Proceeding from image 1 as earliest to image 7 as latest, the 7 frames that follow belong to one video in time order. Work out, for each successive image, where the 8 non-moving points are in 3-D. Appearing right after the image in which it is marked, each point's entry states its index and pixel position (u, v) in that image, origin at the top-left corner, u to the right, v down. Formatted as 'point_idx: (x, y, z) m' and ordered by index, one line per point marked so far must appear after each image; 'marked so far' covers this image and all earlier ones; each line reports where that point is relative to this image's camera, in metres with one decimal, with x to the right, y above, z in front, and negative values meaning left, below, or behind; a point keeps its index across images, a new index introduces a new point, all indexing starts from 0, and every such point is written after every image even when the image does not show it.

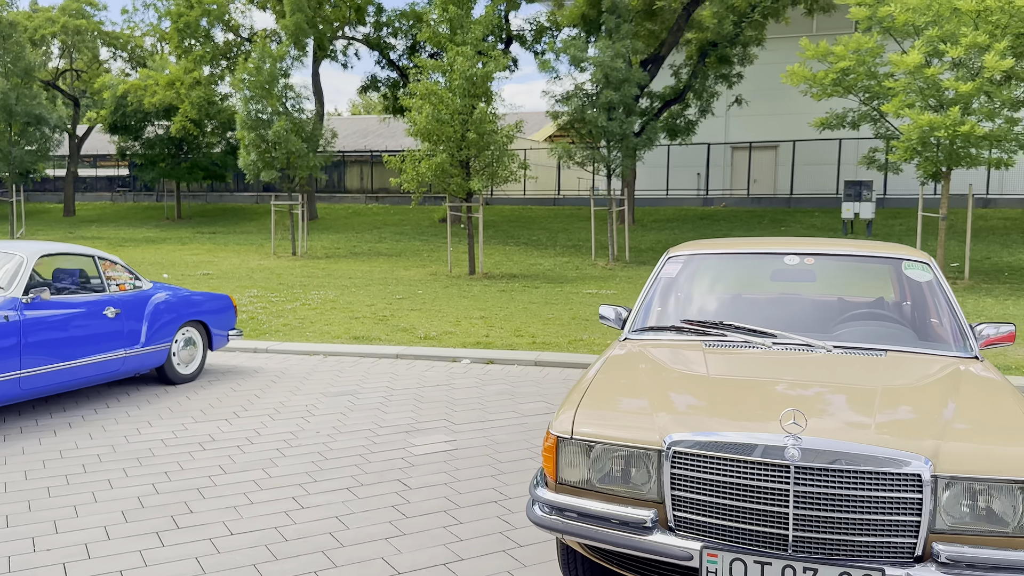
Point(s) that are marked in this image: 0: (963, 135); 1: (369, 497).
0: (+8.0, +2.7, +15.1) m
1: (-0.8, -1.2, +4.7) m
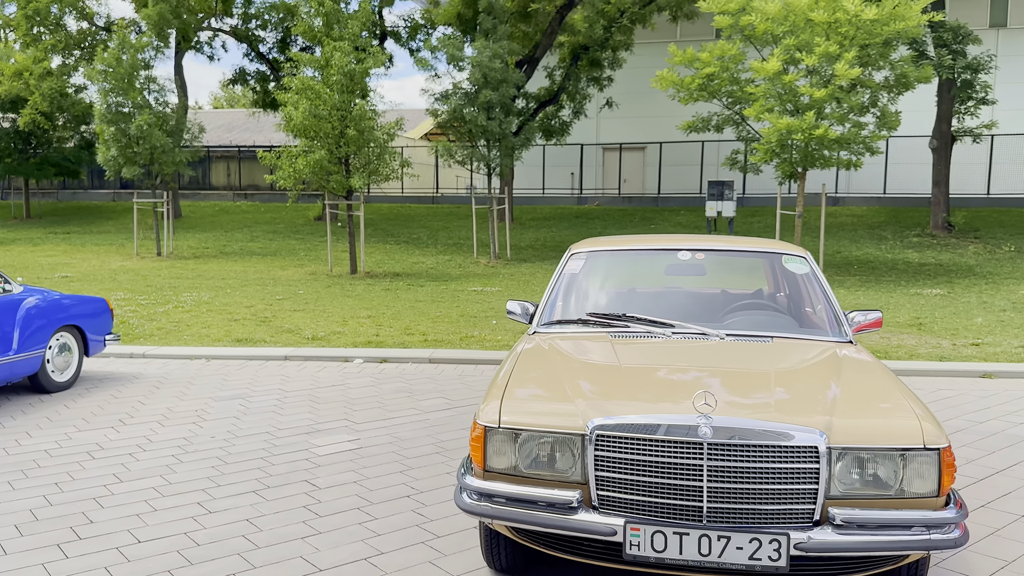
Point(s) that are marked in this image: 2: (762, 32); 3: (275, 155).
0: (+5.8, +2.9, +16.2) m
1: (-1.3, -1.2, +4.7) m
2: (+5.1, +5.2, +17.4) m
3: (-5.3, +3.0, +19.1) m
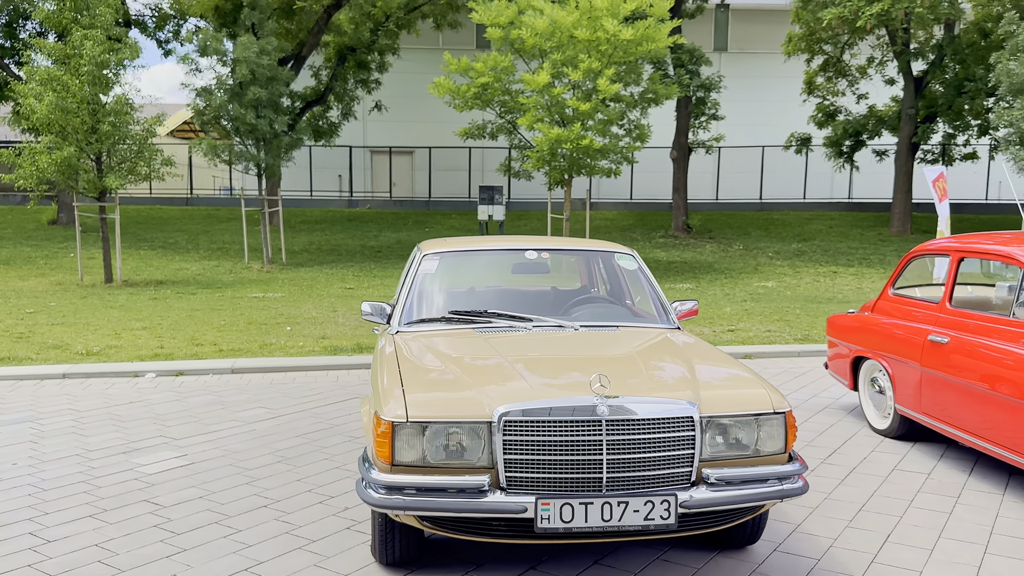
0: (+1.5, +2.9, +17.4) m
1: (-2.0, -1.2, +4.4) m
2: (+0.4, +5.2, +18.4) m
3: (-10.0, +2.7, +17.1) m
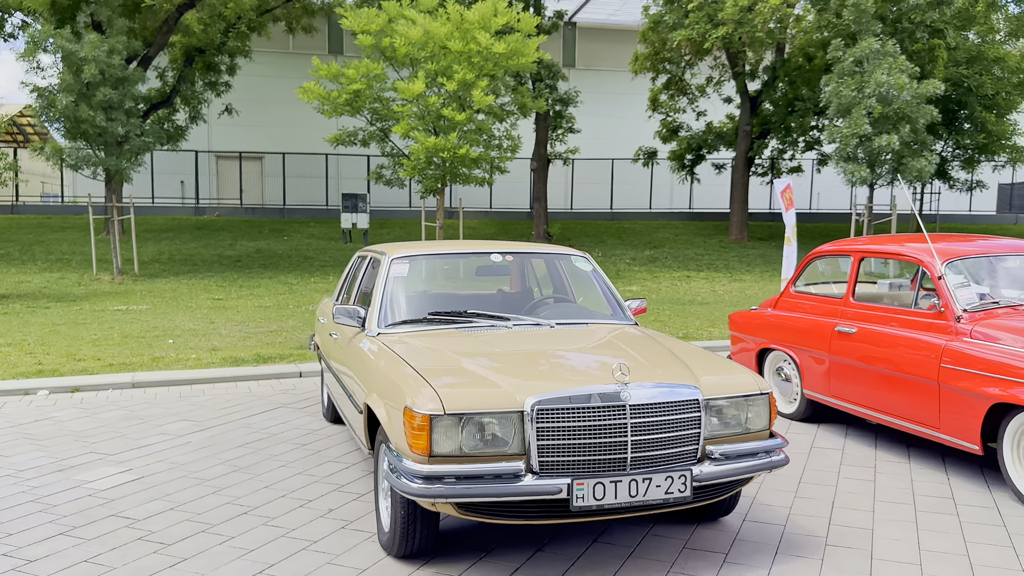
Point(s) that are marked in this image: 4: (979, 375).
0: (-1.1, +2.8, +17.7) m
1: (-2.0, -1.2, +4.2) m
2: (-2.4, +5.1, +18.5) m
3: (-12.3, +2.4, +15.3) m
4: (+2.7, -0.5, +4.8) m
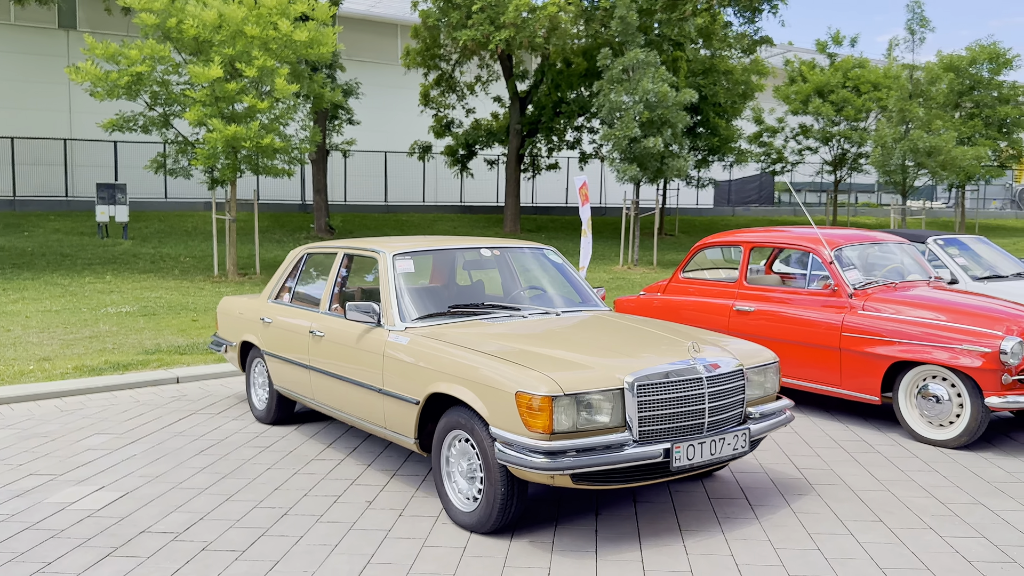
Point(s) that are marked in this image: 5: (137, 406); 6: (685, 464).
0: (-5.0, +2.8, +17.1) m
1: (-1.7, -1.2, +4.0) m
2: (-6.5, +5.1, +17.4) m
3: (-15.0, +2.2, +11.3) m
4: (+2.6, -0.4, +6.0) m
5: (-3.3, -1.0, +7.4) m
6: (+0.8, -0.8, +4.0) m
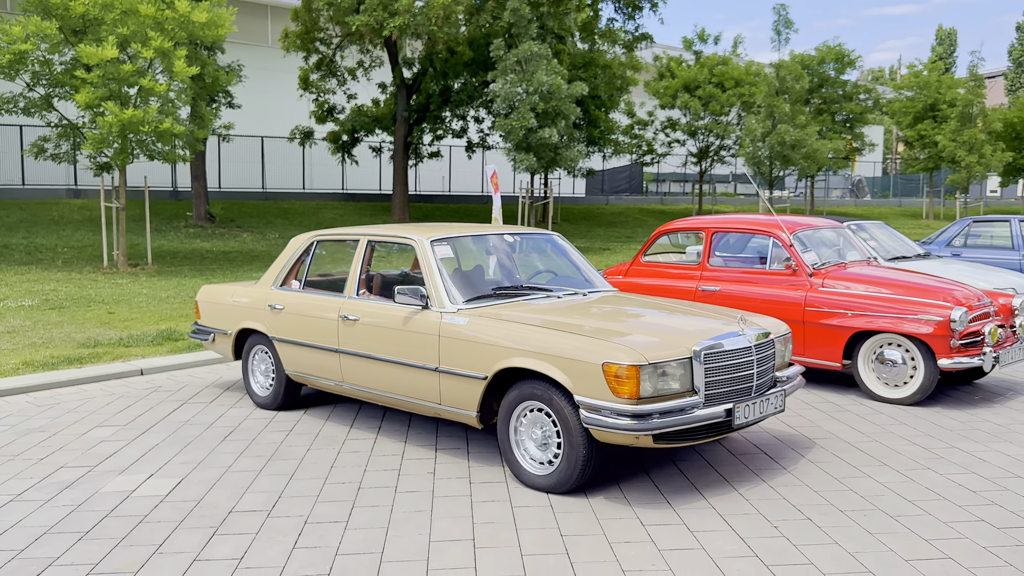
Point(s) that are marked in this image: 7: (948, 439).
0: (-6.7, +3.0, +16.5) m
1: (-1.2, -1.2, +4.1) m
2: (-8.3, +5.3, +16.5) m
3: (-15.6, +2.1, +9.2) m
4: (+2.6, -0.2, +6.8) m
5: (-3.4, -0.9, +7.3) m
6: (+1.2, -0.7, +4.5) m
7: (+2.9, -1.0, +5.6) m
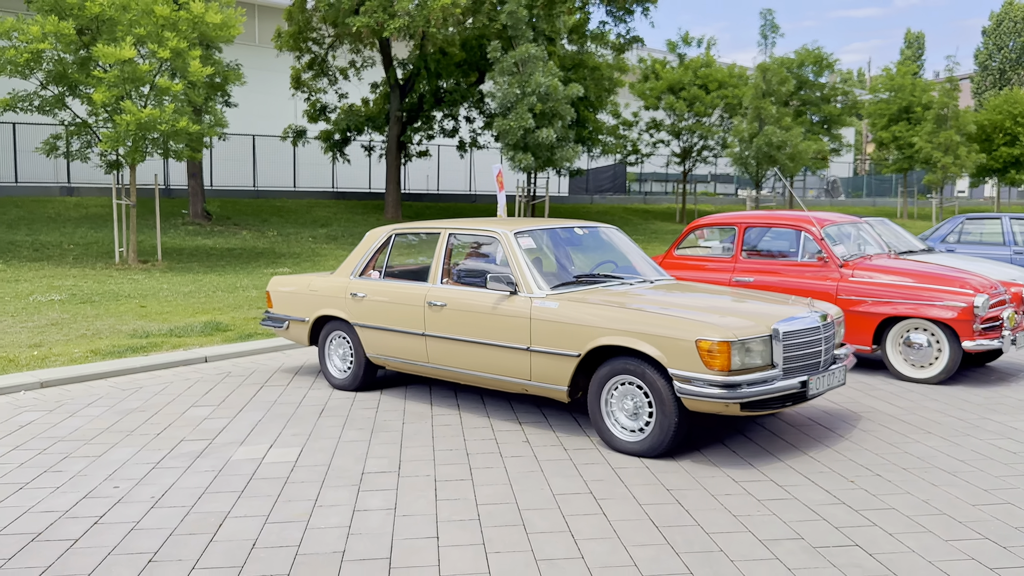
0: (-6.6, +3.1, +16.8) m
1: (-0.6, -1.1, +4.7) m
2: (-8.1, +5.4, +16.8) m
3: (-15.2, +2.2, +9.2) m
4: (+3.1, -0.1, +7.5) m
5: (-2.9, -0.9, +7.7) m
6: (+1.8, -0.6, +5.1) m
7: (+3.4, -0.9, +6.2) m
